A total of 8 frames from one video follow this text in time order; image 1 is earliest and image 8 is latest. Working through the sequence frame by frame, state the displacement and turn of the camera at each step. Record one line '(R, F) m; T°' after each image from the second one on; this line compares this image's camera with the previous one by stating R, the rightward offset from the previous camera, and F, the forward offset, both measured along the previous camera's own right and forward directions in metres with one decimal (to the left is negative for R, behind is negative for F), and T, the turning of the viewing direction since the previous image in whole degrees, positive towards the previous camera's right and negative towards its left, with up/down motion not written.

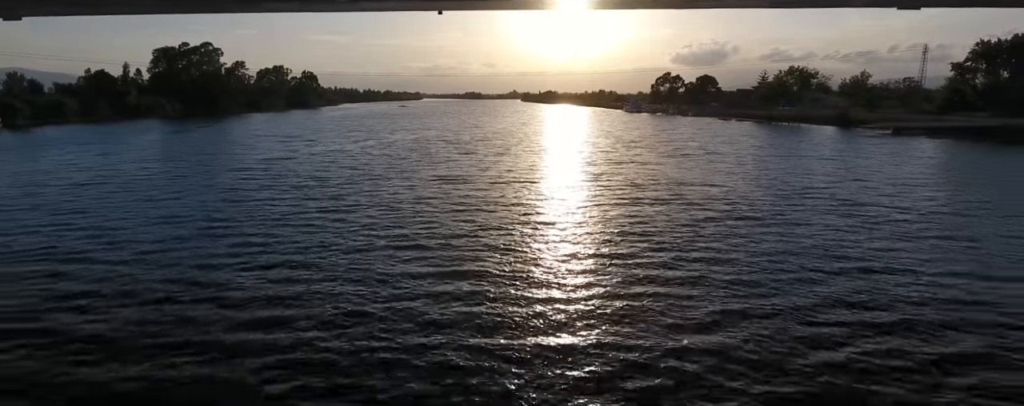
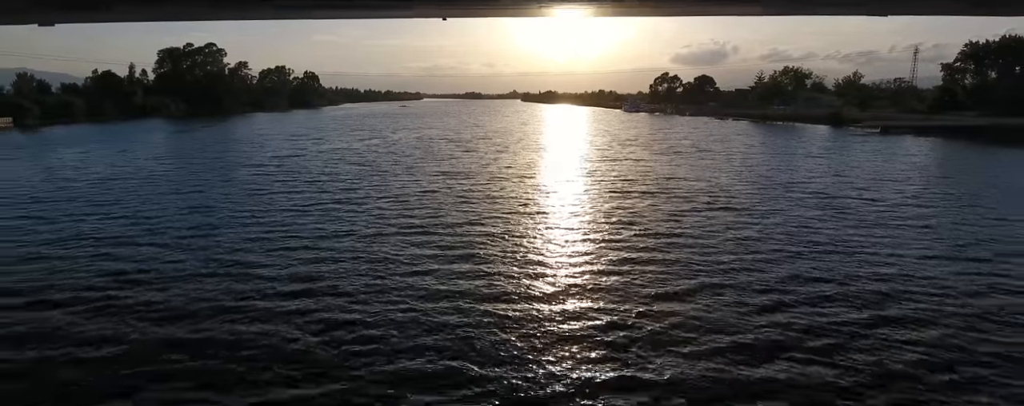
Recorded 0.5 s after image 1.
(0.0, -1.2) m; 0°
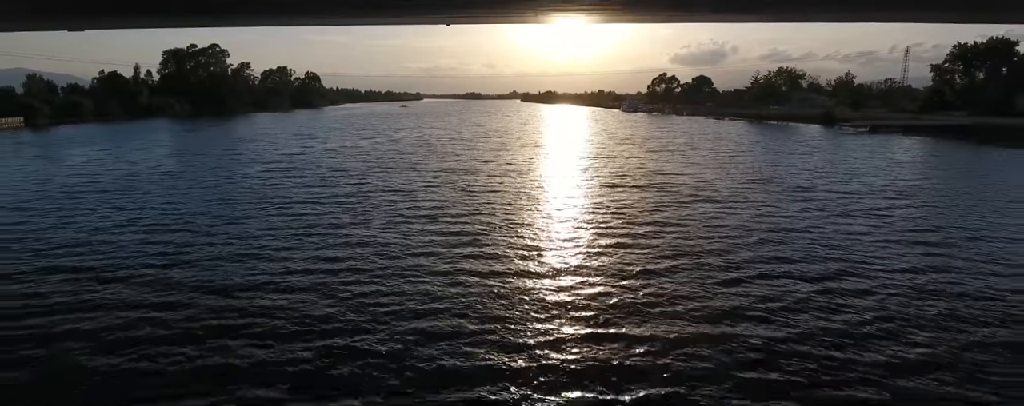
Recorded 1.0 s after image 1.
(0.0, -1.2) m; 0°
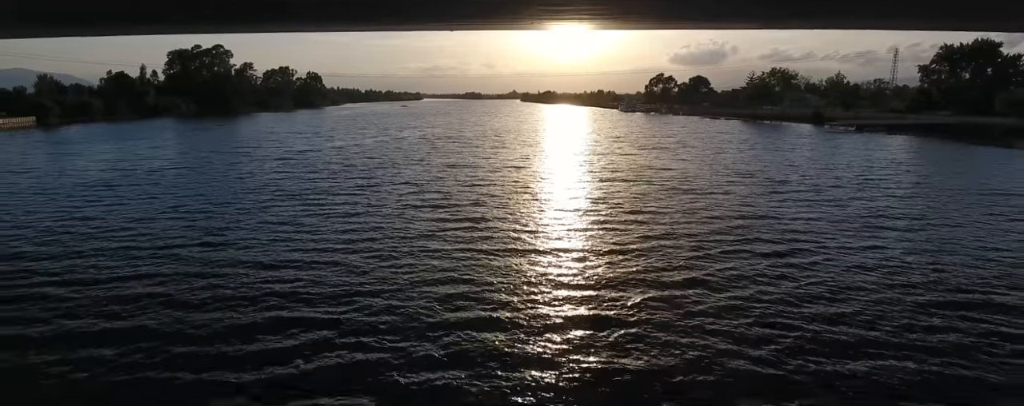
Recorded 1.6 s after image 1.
(0.0, -1.4) m; 0°
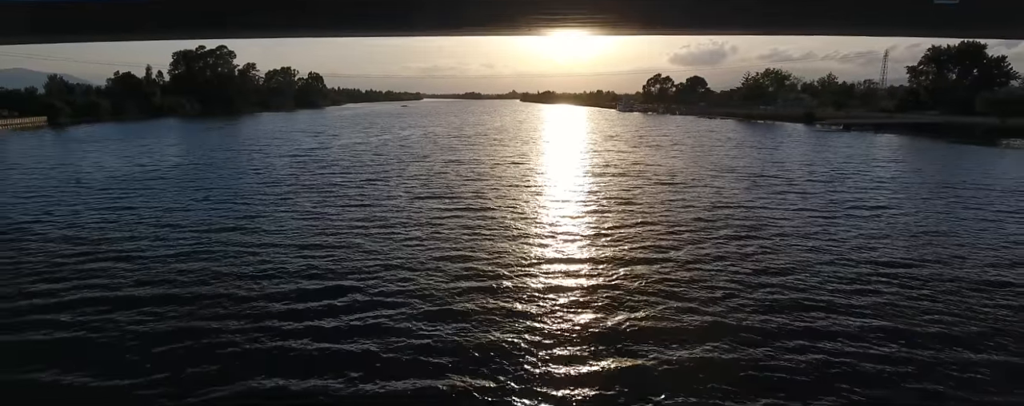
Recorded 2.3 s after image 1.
(0.0, -1.4) m; 0°
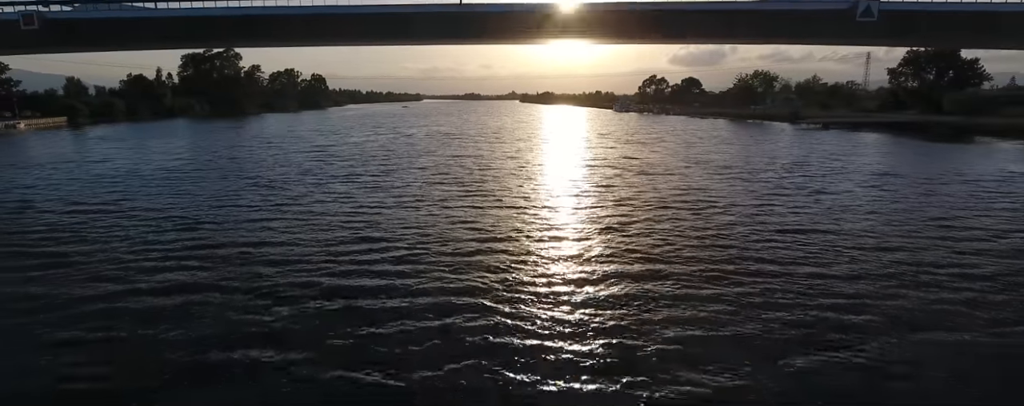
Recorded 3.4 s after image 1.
(+0.1, -2.6) m; 0°
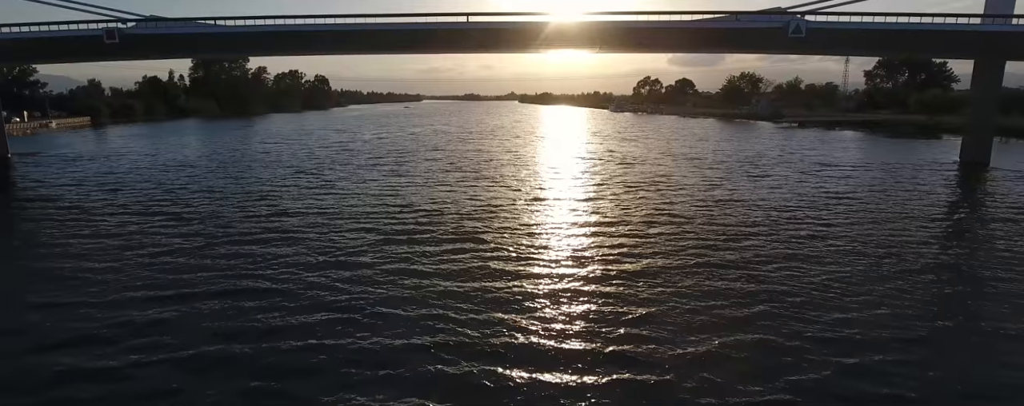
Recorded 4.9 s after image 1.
(+0.1, -3.4) m; 0°
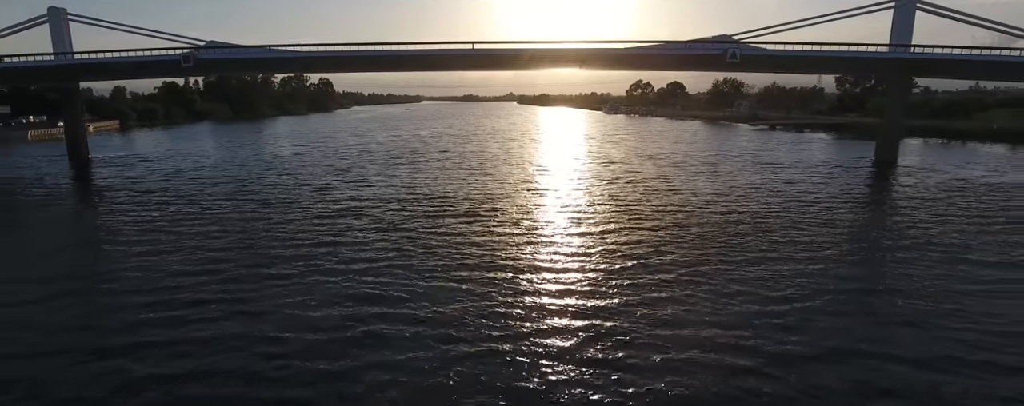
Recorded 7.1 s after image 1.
(+0.1, -4.7) m; 0°
